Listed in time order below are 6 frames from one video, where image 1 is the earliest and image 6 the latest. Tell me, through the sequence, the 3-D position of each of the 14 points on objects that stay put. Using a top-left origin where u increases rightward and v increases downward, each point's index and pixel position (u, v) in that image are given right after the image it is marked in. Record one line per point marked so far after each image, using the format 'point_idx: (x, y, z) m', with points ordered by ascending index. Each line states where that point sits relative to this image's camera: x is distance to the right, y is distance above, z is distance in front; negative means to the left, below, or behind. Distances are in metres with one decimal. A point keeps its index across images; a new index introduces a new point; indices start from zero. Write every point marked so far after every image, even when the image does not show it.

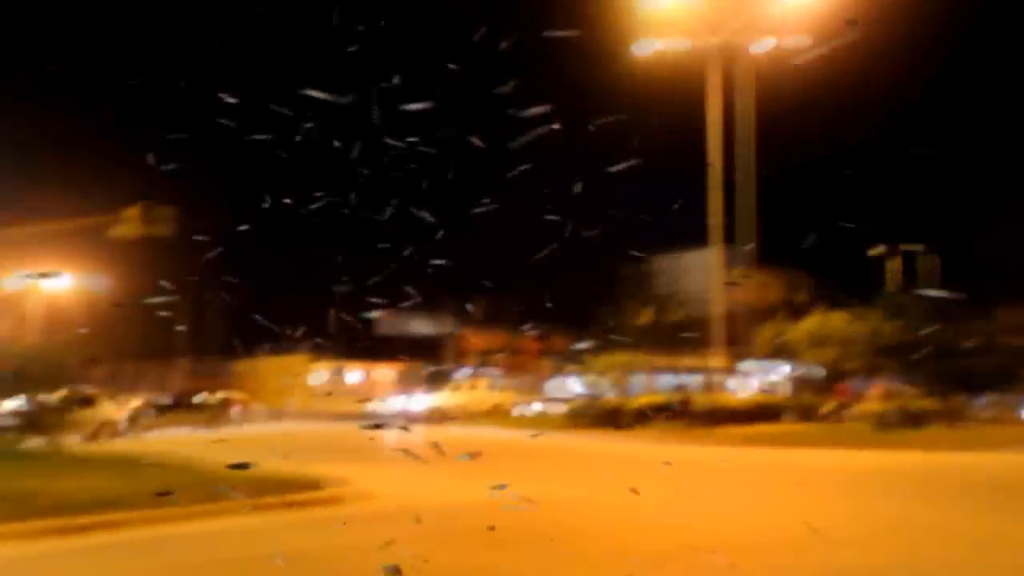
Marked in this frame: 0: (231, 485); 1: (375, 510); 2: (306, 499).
0: (-5.9, -4.0, +17.1) m
1: (-2.8, -4.4, +16.3) m
2: (-4.2, -4.2, +16.4) m
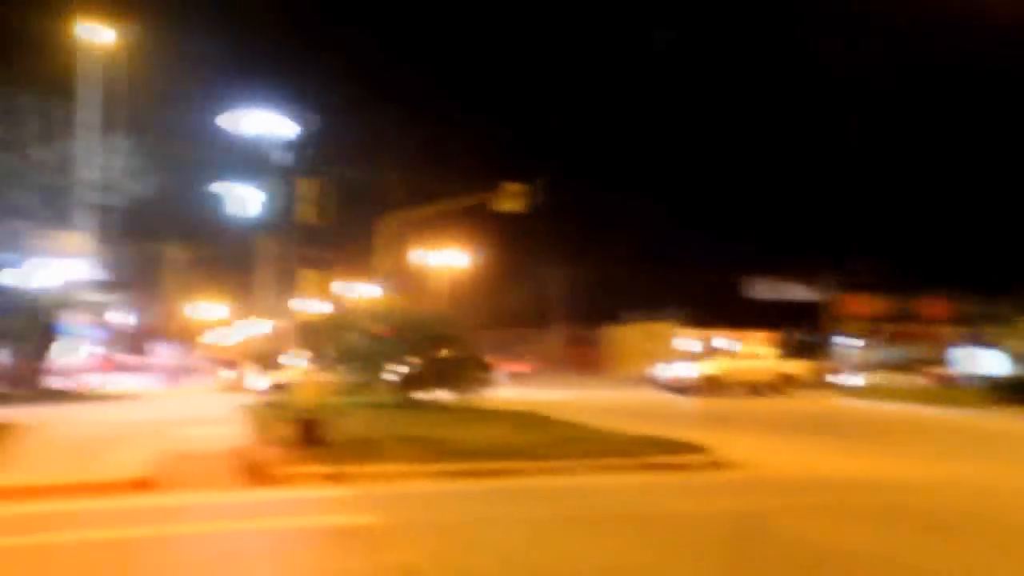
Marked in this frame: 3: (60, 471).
0: (+2.1, -3.2, +17.5) m
1: (+4.7, -3.6, +15.5) m
2: (+3.3, -3.4, +16.2) m
3: (-6.9, -2.8, +12.6) m
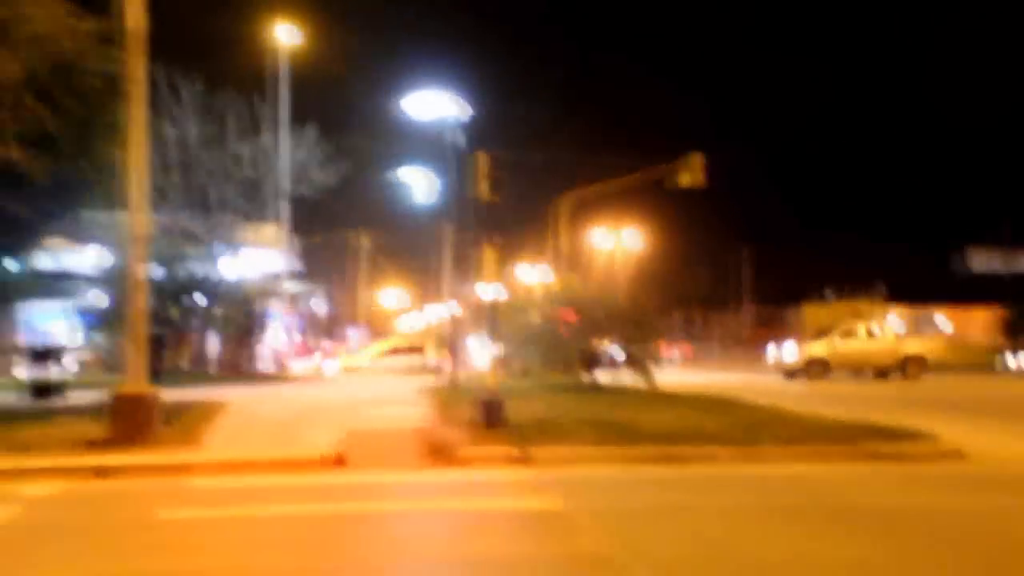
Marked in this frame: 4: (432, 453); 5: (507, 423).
0: (+5.8, -2.7, +16.1) m
1: (+7.9, -3.1, +13.6) m
2: (+6.8, -2.9, +14.6) m
3: (-4.0, -2.6, +13.2) m
4: (-1.3, -2.7, +13.3) m
5: (-0.1, -2.4, +14.5) m
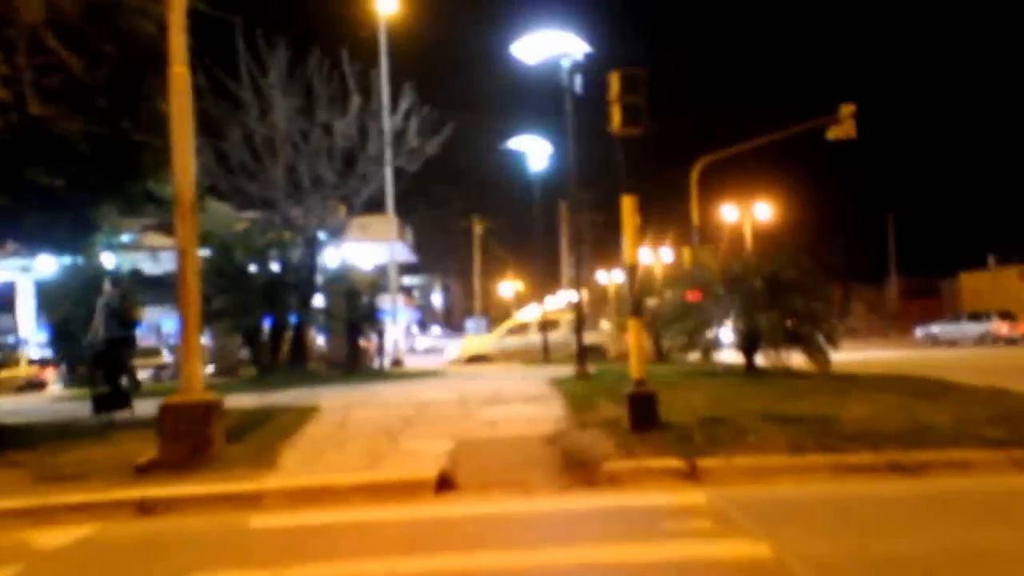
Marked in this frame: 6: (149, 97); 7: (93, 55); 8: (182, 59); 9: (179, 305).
0: (+8.1, -1.8, +11.8) m
1: (+9.9, -2.1, +9.0) m
2: (+8.9, -2.0, +10.1) m
3: (-2.0, -2.3, +10.3) m
4: (+0.7, -2.2, +10.0) m
5: (+2.0, -1.8, +11.0) m
6: (-5.5, +2.9, +12.4) m
7: (-6.0, +3.3, +11.9) m
8: (-4.3, +2.9, +10.6) m
9: (-4.3, -0.3, +10.6) m
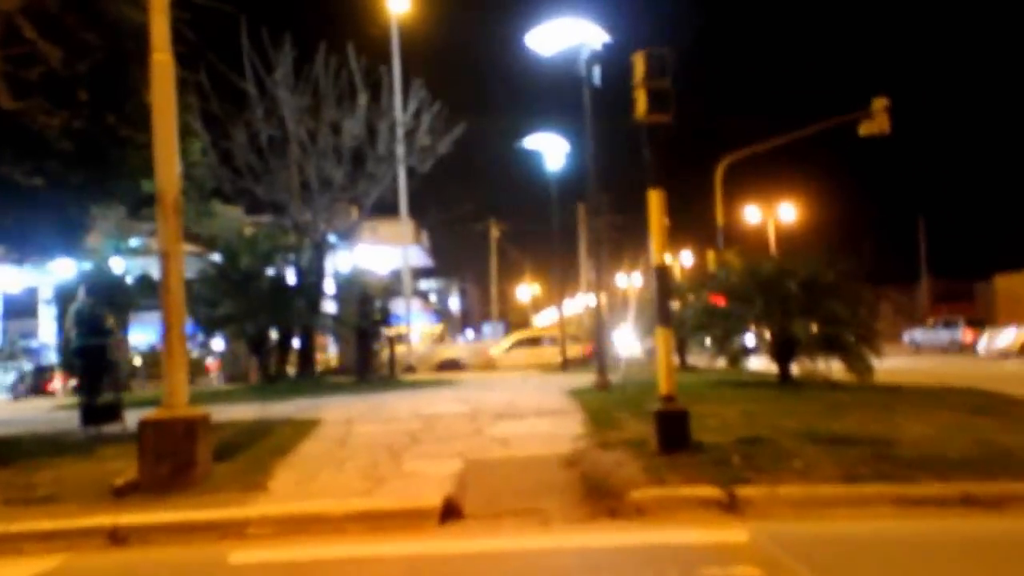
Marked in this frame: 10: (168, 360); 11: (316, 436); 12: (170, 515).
0: (+8.3, -1.9, +10.5) m
1: (+10.0, -2.1, +7.7) m
2: (+9.0, -2.1, +8.9) m
3: (-1.8, -2.3, +9.3) m
4: (+0.8, -2.3, +9.0) m
5: (+2.2, -1.9, +9.9) m
6: (-5.3, +2.8, +11.5) m
7: (-5.8, +3.3, +11.0) m
8: (-4.1, +2.9, +9.7) m
9: (-4.1, -0.3, +9.6) m
10: (-4.0, -0.8, +9.5) m
11: (-3.0, -2.2, +12.4) m
12: (-3.6, -2.4, +8.6) m
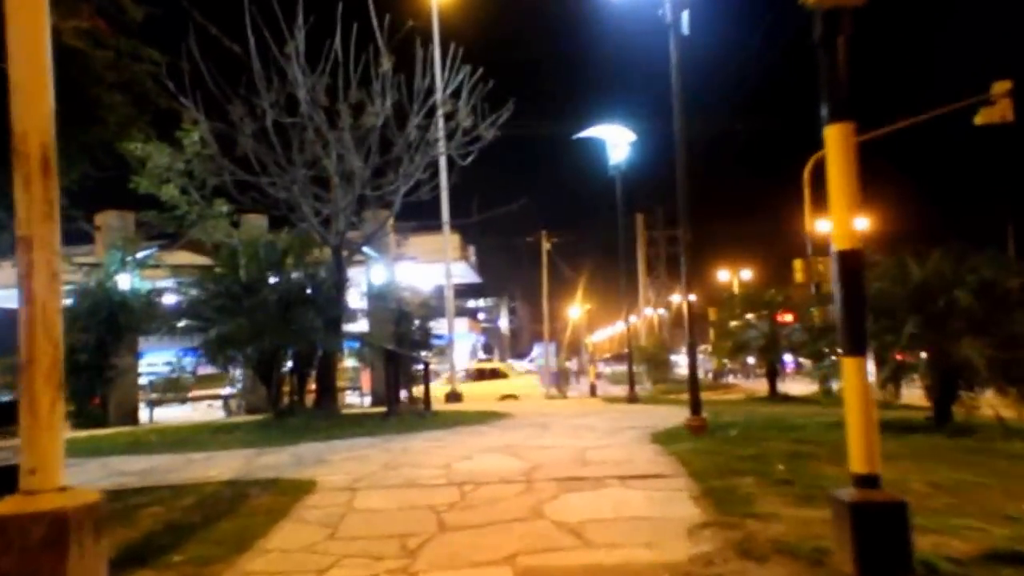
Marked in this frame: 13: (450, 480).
0: (+8.9, -1.9, +6.0) m
1: (+10.5, -2.1, +3.1) m
2: (+9.6, -2.0, +4.3) m
3: (-1.3, -2.3, +5.3) m
4: (+1.4, -2.3, +4.9) m
5: (+2.8, -1.9, +5.7) m
6: (-4.6, +2.7, +7.9) m
7: (-5.2, +3.2, +7.4) m
8: (-3.5, +2.8, +6.0) m
9: (-3.5, -0.4, +5.8) m
10: (-3.4, -0.9, +5.8) m
11: (-2.2, -2.3, +8.5) m
12: (-3.0, -2.4, +4.7) m
13: (-0.7, -2.2, +9.6) m
